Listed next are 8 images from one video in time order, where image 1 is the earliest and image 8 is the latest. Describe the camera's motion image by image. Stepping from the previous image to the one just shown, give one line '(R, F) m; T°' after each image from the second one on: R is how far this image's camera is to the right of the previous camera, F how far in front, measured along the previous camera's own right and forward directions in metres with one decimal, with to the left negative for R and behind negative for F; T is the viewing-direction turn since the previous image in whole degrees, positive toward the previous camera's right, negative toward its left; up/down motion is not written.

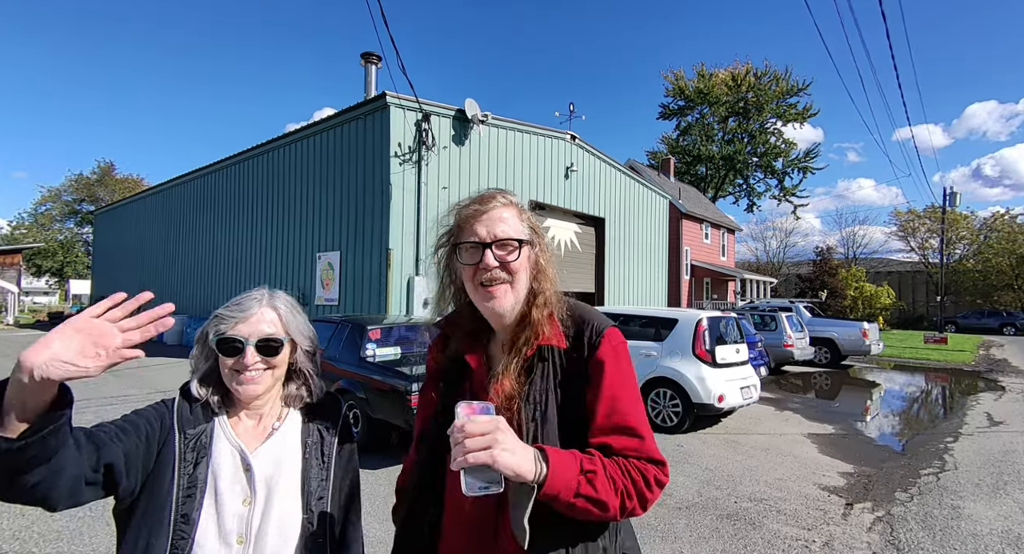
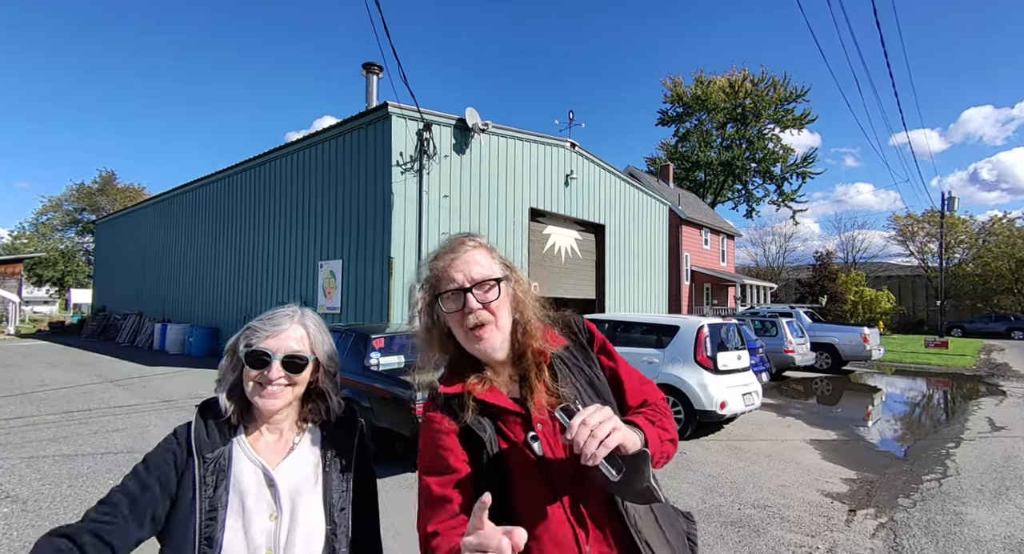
(0.0, 0.0) m; 0°
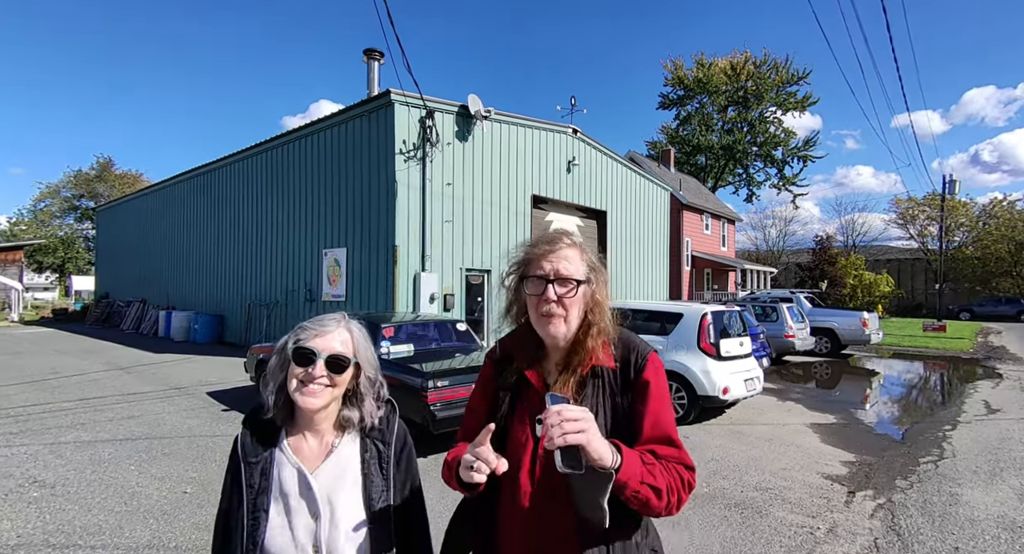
(-0.1, -0.1) m; 0°
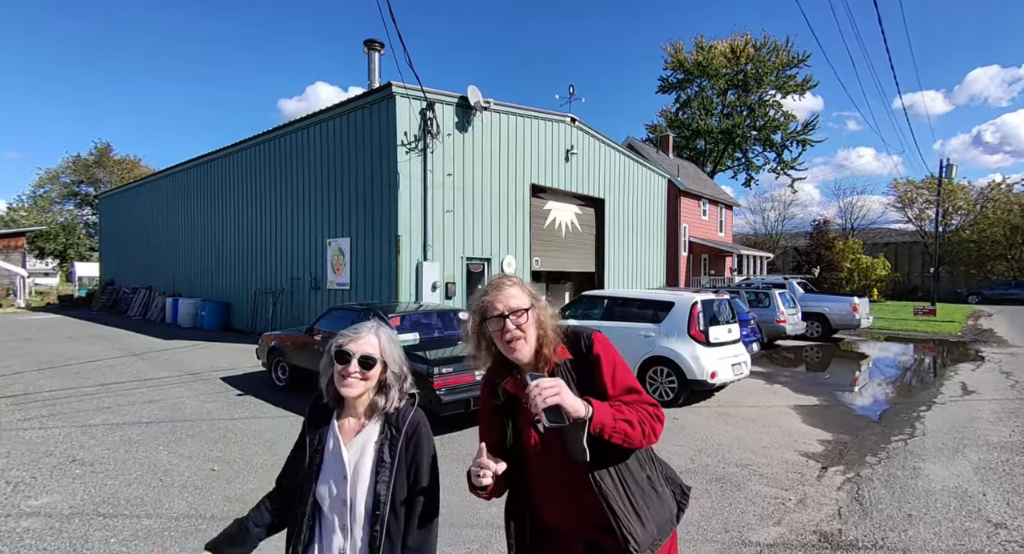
(0.0, -0.3) m; 0°
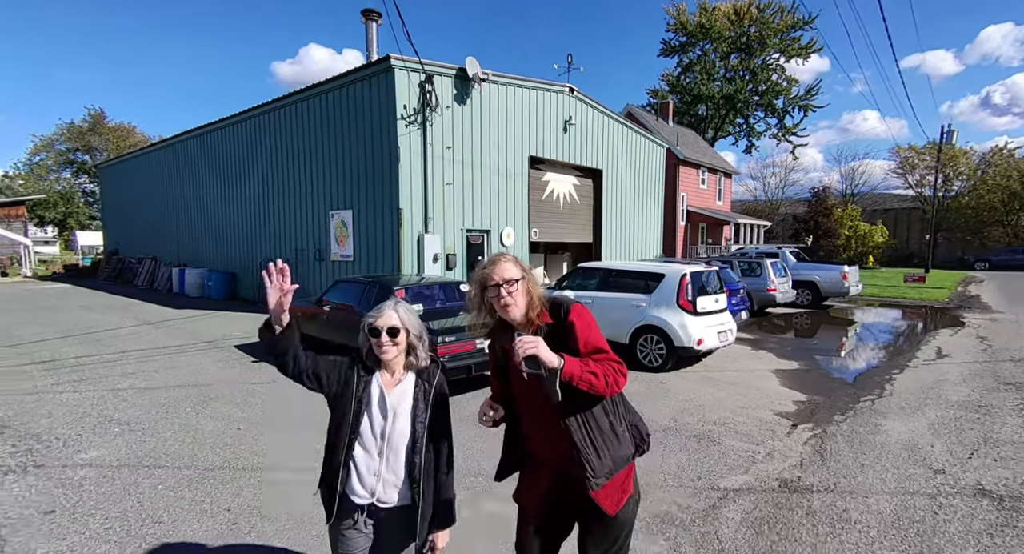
(0.0, -0.4) m; 0°
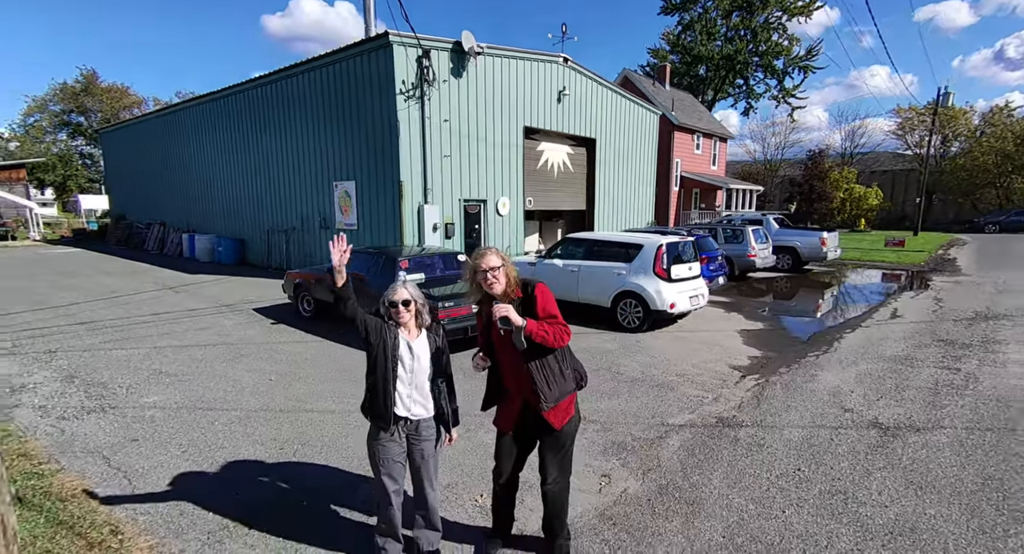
(+0.1, -0.8) m; 0°
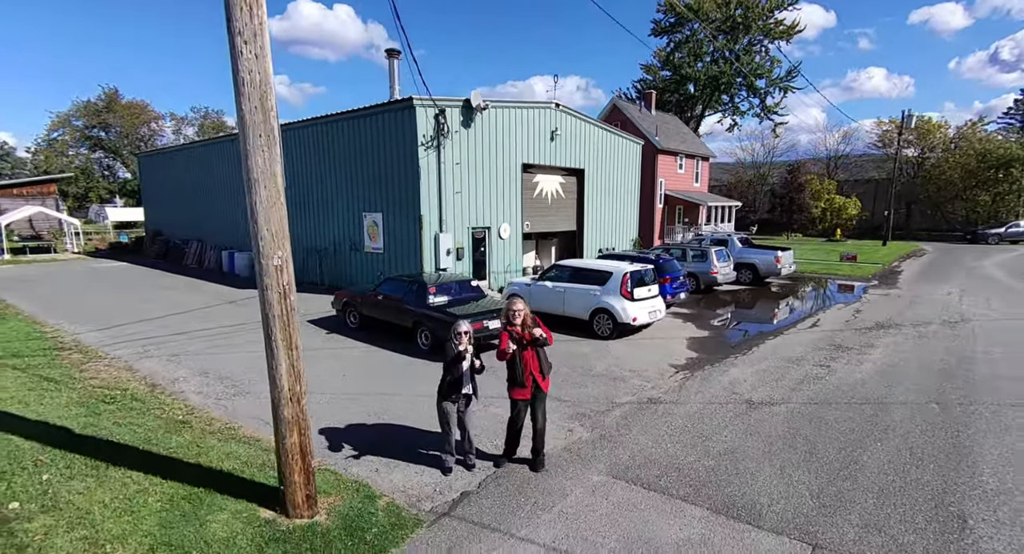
(0.0, -2.4) m; 0°
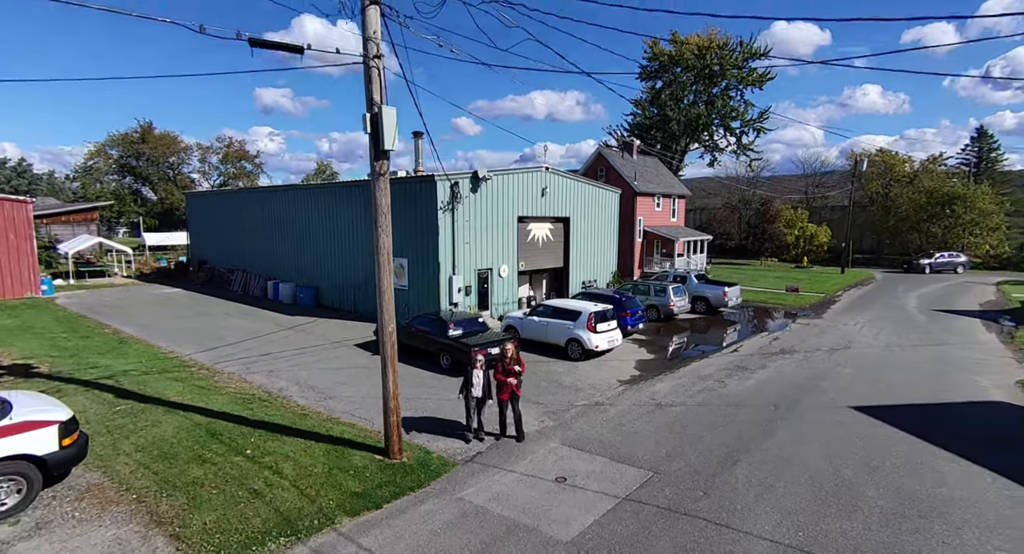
(+0.1, -3.9) m; 0°
